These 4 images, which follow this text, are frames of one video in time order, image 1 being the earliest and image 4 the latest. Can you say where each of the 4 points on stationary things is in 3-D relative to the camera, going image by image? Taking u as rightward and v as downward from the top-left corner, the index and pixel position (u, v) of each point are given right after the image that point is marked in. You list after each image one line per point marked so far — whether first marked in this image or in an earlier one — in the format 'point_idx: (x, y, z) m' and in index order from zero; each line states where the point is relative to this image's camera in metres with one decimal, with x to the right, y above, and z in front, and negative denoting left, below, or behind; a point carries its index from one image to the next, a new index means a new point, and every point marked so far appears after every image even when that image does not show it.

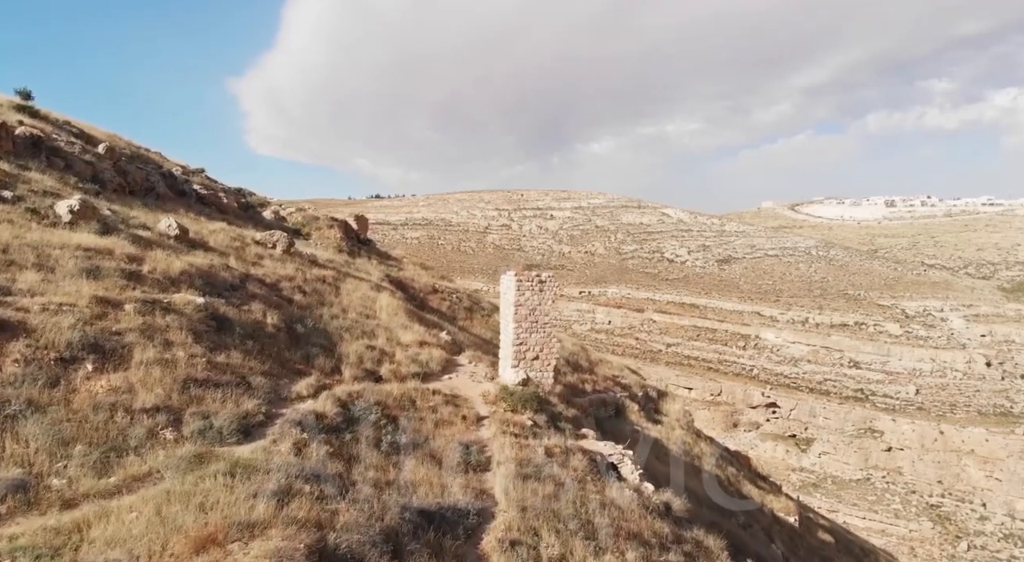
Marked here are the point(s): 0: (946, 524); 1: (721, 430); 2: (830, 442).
0: (+9.6, -5.4, +15.2) m
1: (+5.9, -4.2, +19.4) m
2: (+8.3, -4.1, +18.0) m
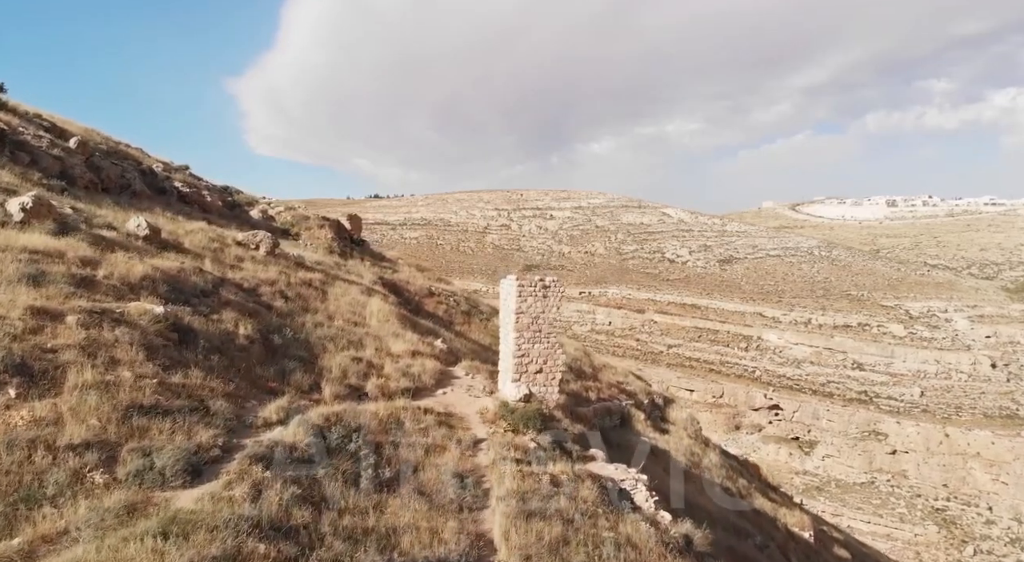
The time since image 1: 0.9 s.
0: (+9.6, -5.4, +14.9) m
1: (+5.9, -4.2, +19.0) m
2: (+8.3, -4.2, +17.7) m
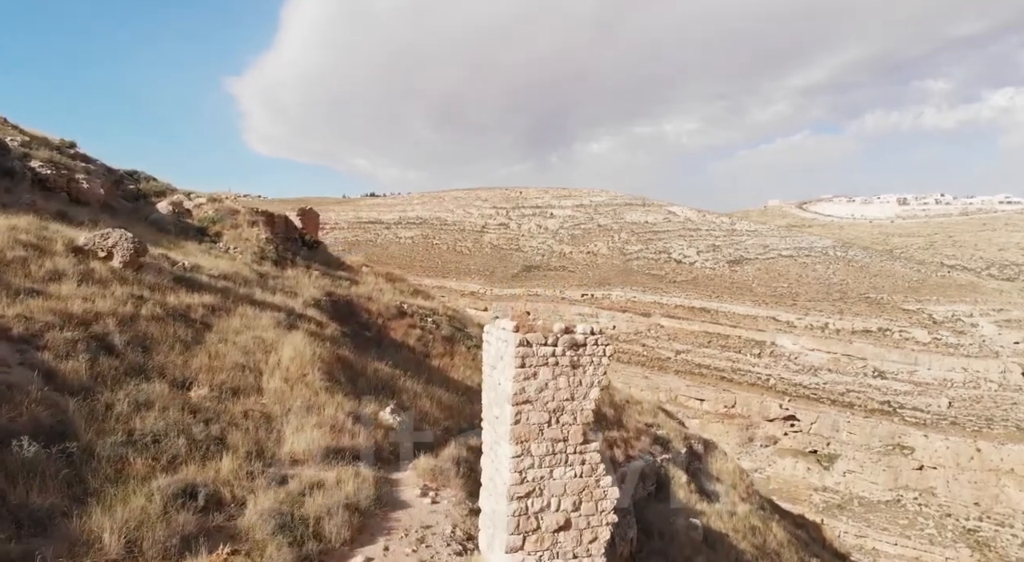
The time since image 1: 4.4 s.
0: (+9.6, -5.5, +13.1) m
1: (+5.8, -4.3, +17.3) m
2: (+8.2, -4.3, +15.9) m
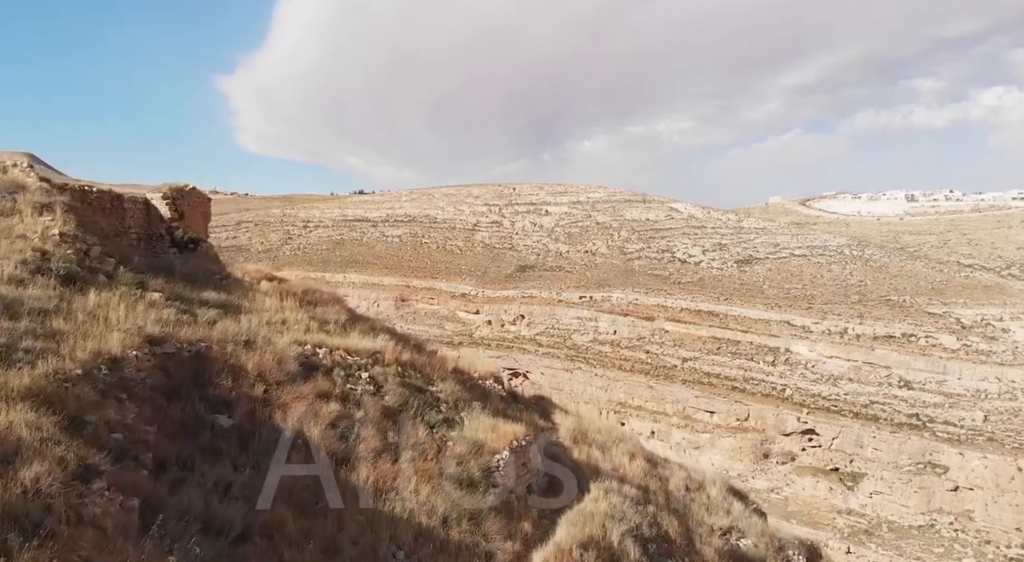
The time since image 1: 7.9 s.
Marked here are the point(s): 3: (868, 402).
0: (+9.5, -5.6, +11.0) m
1: (+5.7, -4.4, +15.1) m
2: (+8.1, -4.4, +13.7) m
3: (+8.9, -3.1, +15.9) m
